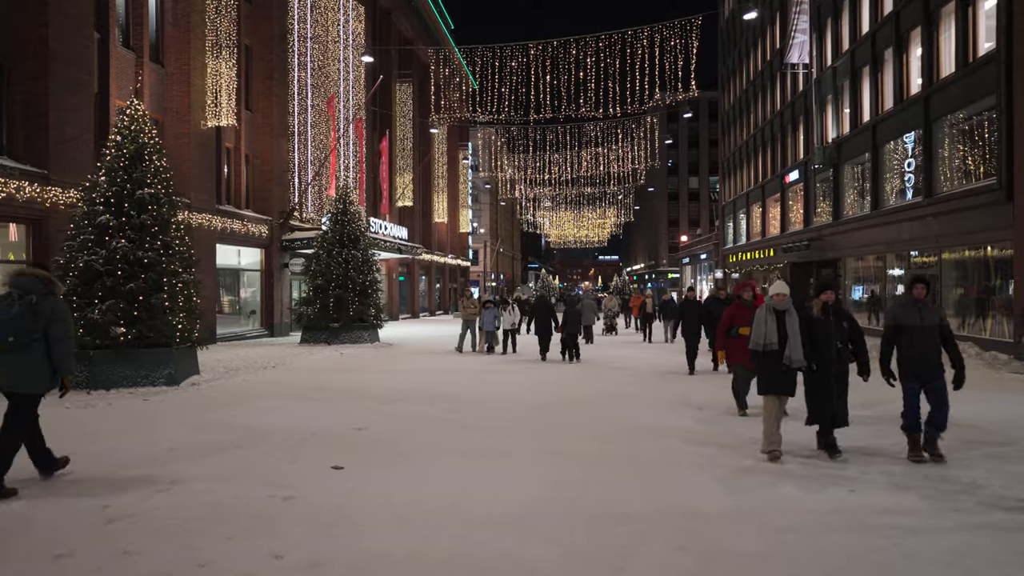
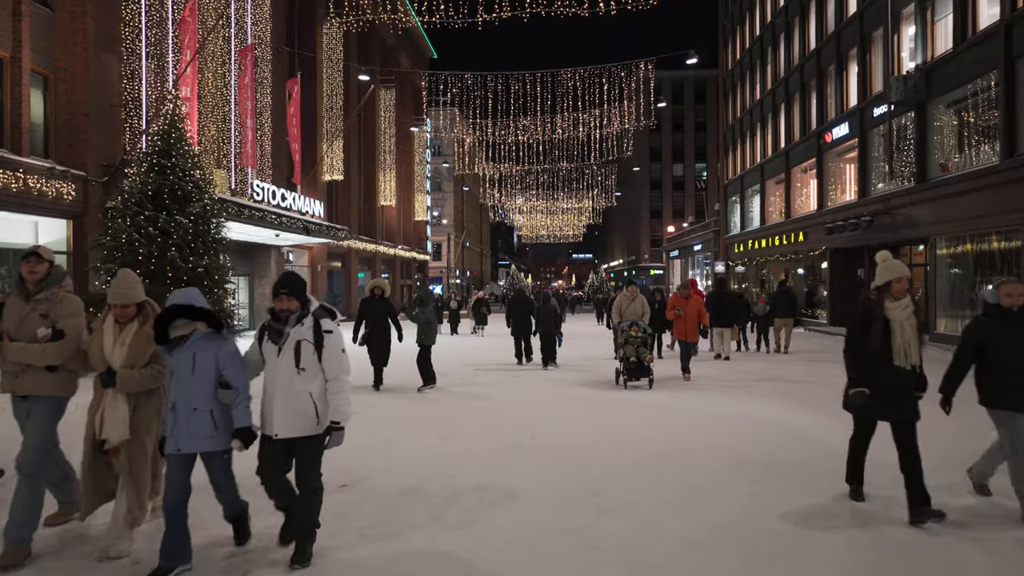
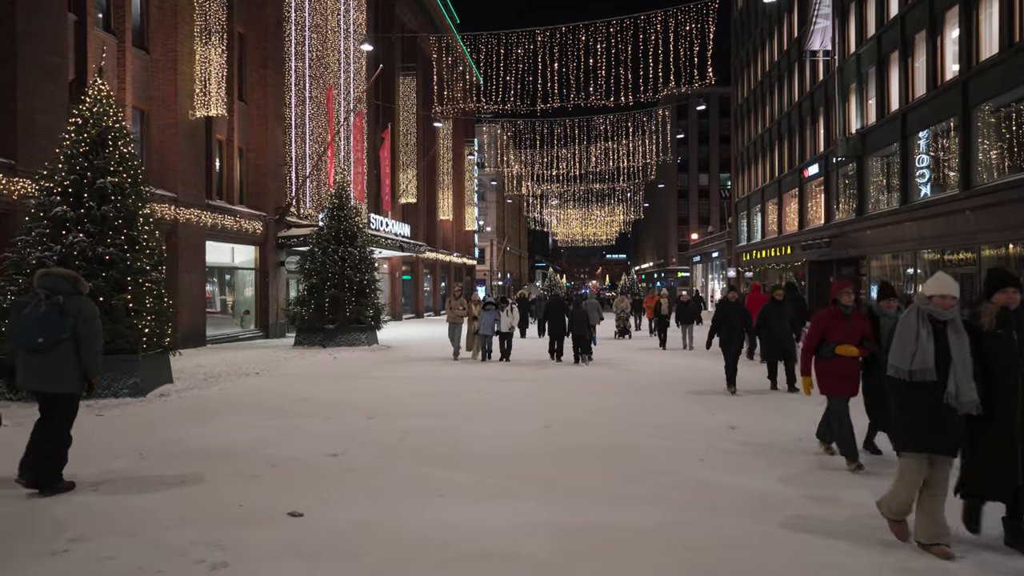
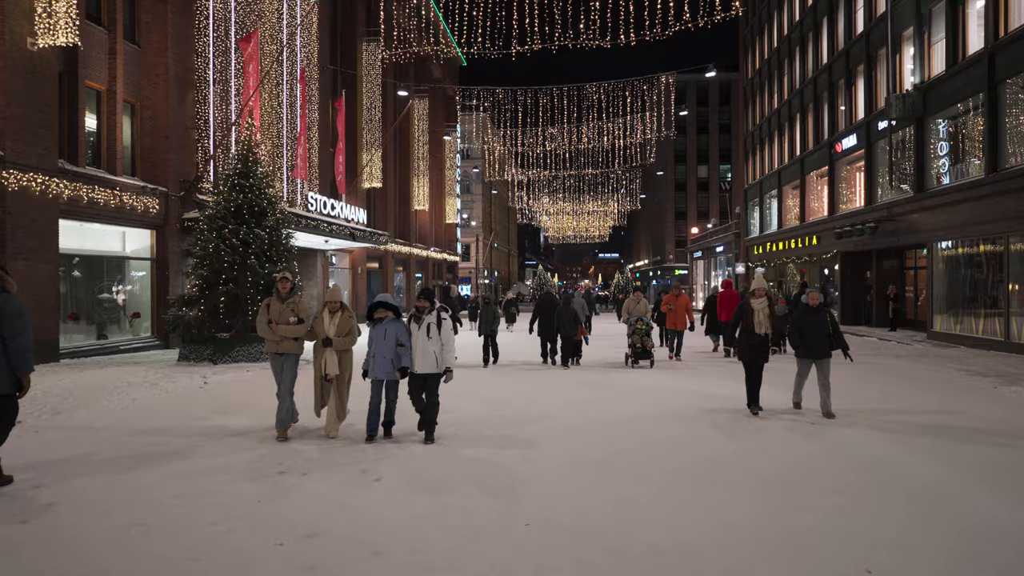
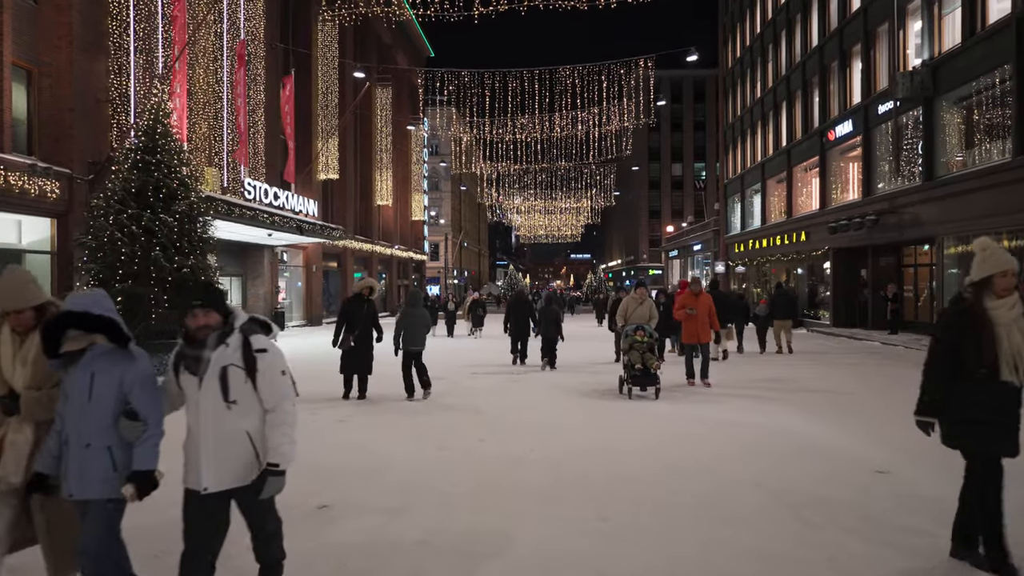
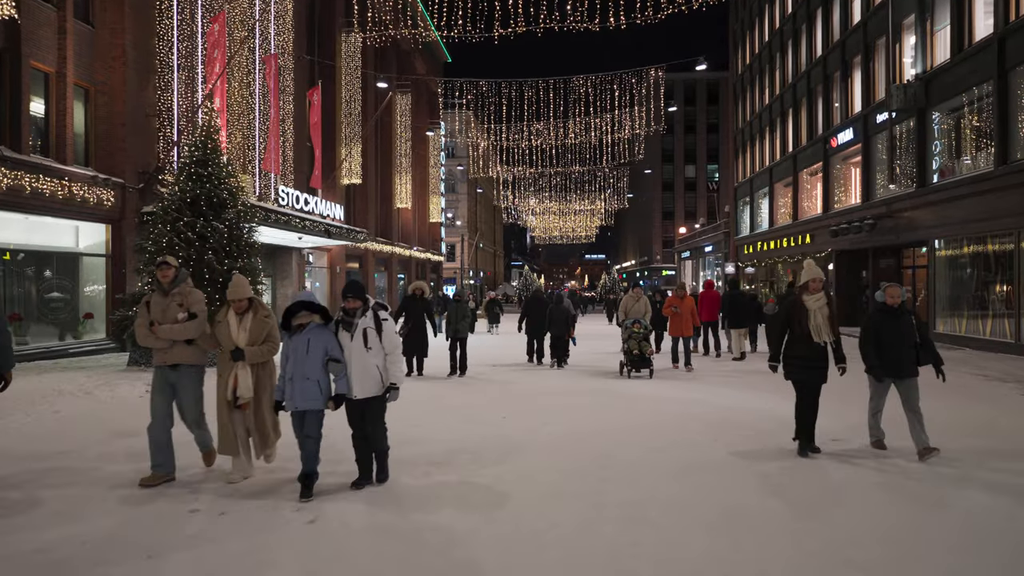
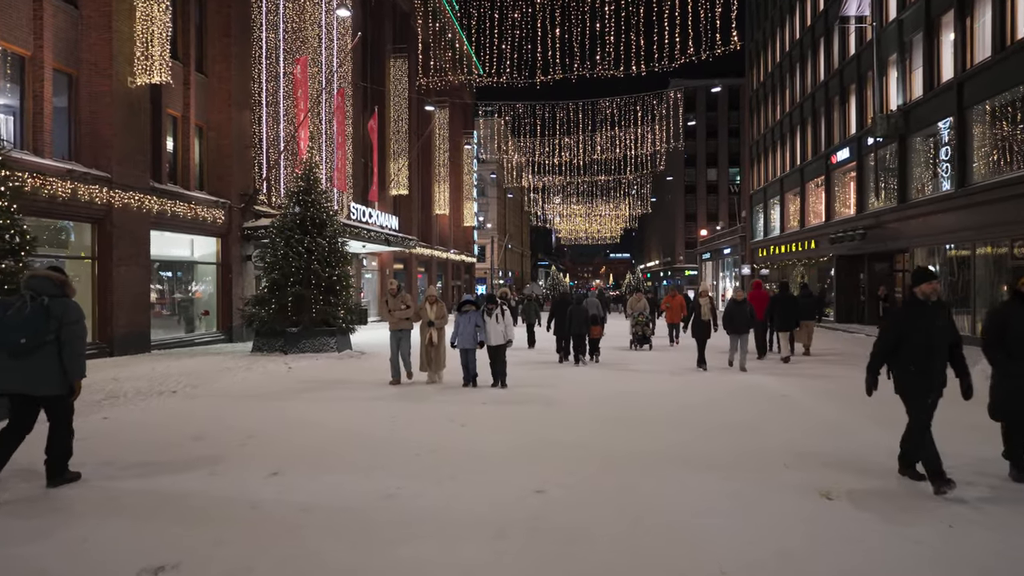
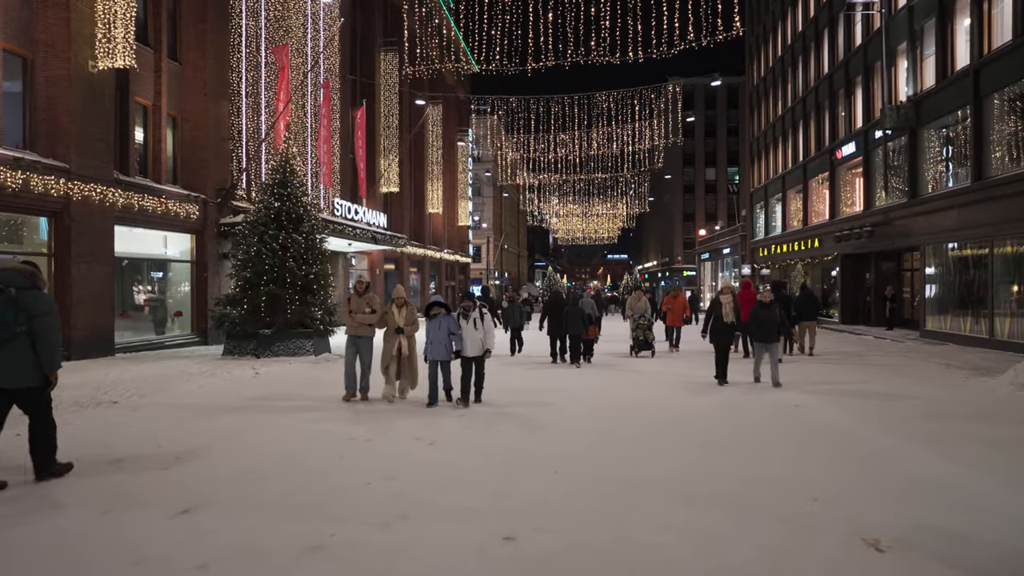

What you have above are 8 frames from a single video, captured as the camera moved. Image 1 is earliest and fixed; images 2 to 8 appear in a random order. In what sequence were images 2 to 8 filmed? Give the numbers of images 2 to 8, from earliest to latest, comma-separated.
3, 7, 8, 4, 6, 2, 5
